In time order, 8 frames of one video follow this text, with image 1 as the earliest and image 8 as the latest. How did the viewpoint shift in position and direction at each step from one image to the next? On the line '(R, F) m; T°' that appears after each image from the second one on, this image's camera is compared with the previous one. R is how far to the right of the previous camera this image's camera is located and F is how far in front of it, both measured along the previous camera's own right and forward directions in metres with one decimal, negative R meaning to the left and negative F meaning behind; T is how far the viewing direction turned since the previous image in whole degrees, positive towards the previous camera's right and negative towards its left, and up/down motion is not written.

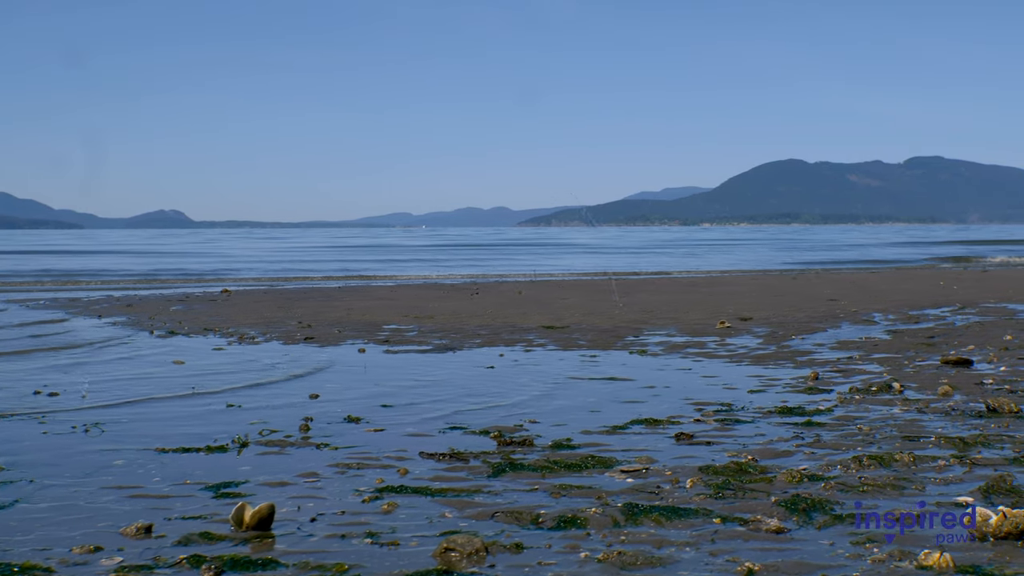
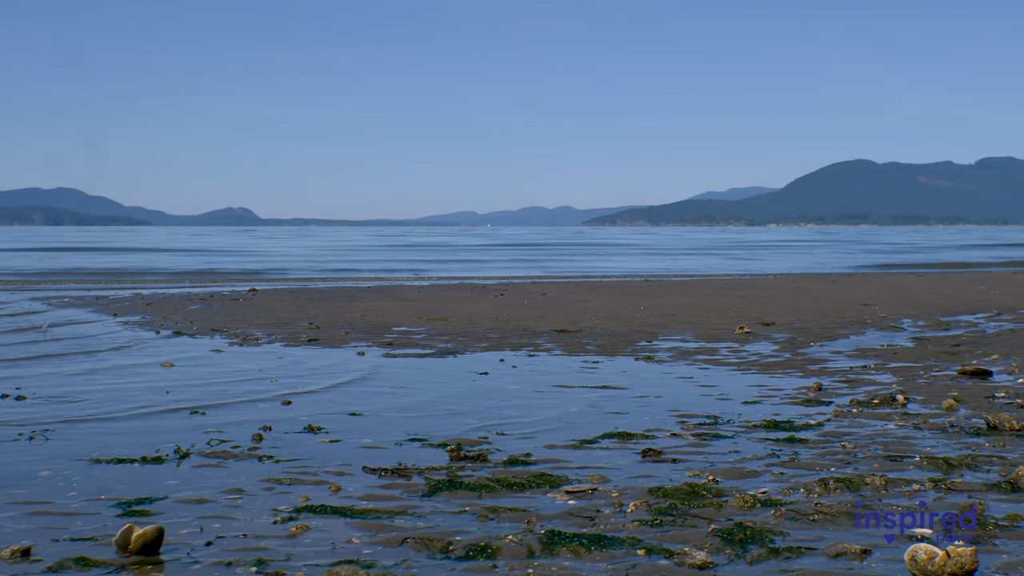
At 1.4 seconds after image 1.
(+0.7, +0.3) m; -3°
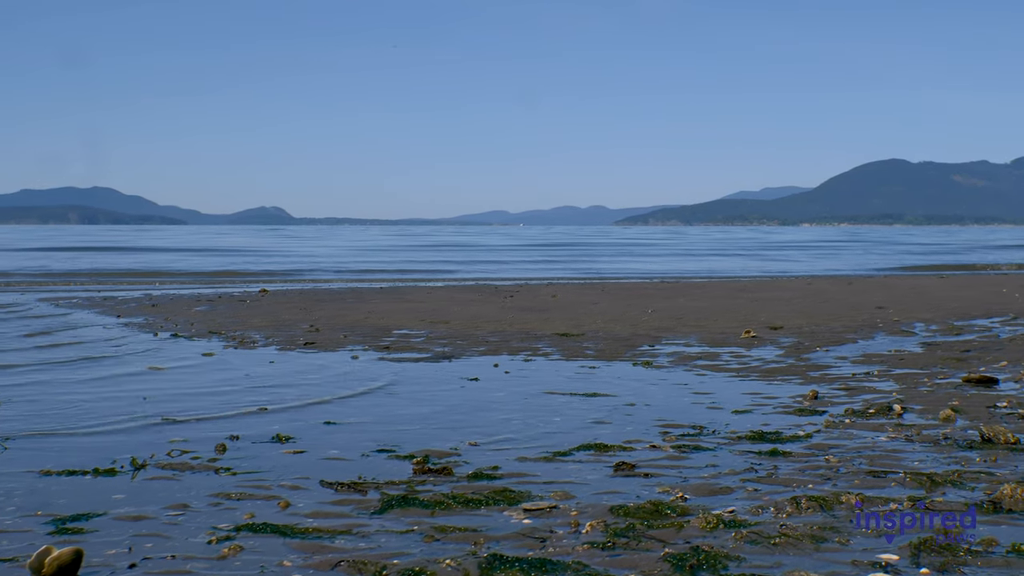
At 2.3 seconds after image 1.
(+0.4, +0.2) m; -2°
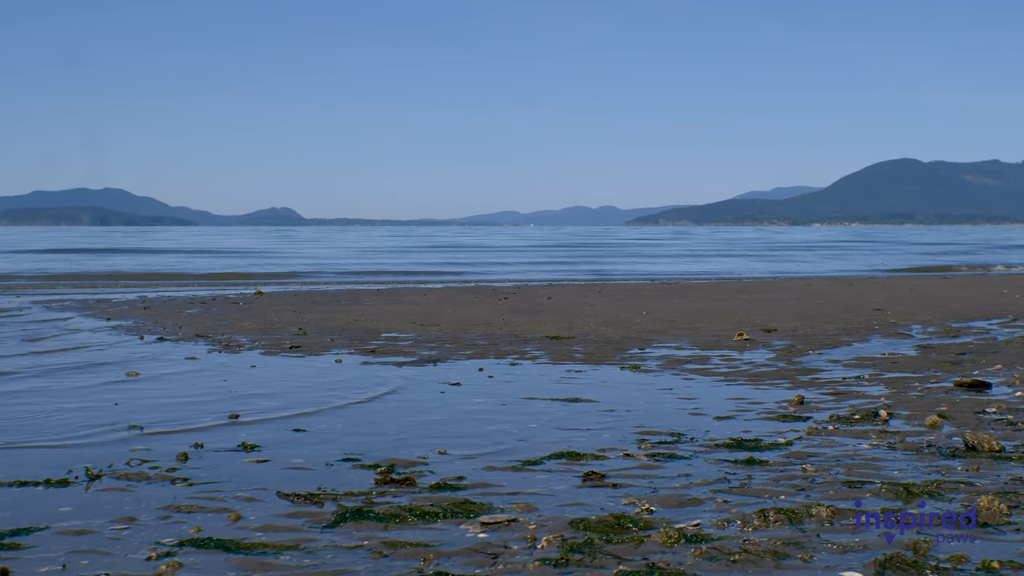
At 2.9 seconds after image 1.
(+0.3, +0.2) m; 0°
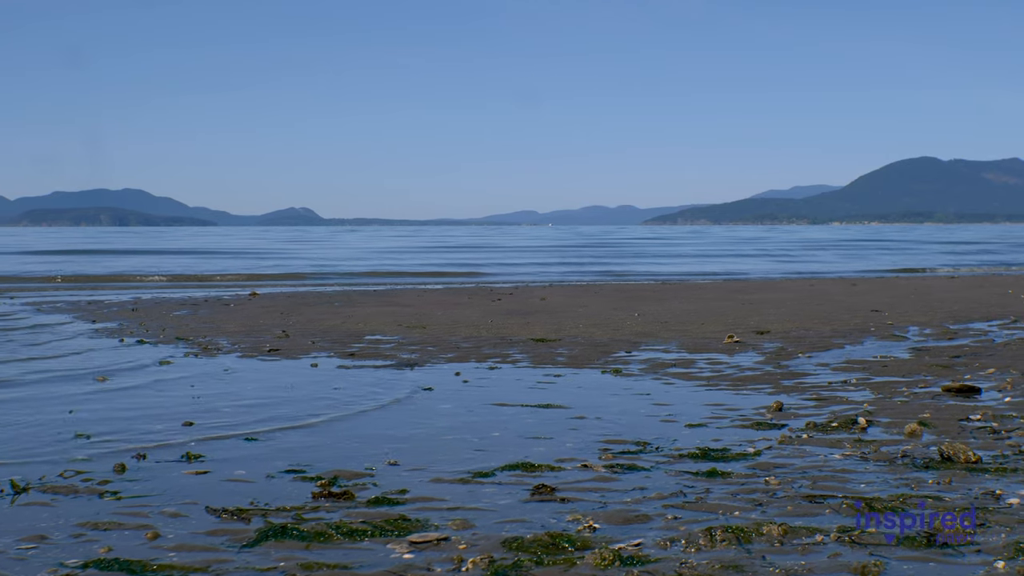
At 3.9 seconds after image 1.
(+0.4, +0.3) m; -1°
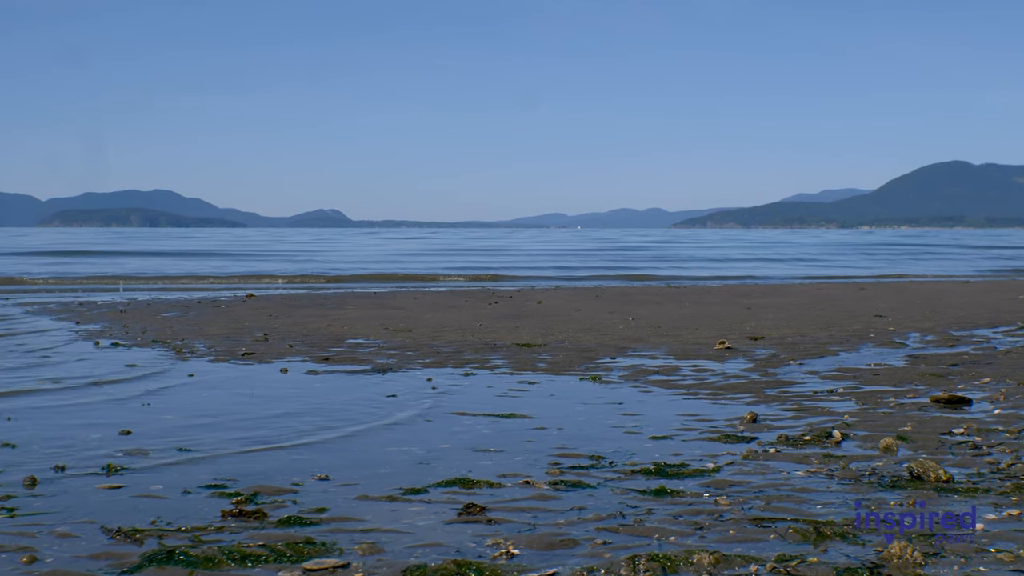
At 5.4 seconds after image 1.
(+0.6, +0.4) m; -1°
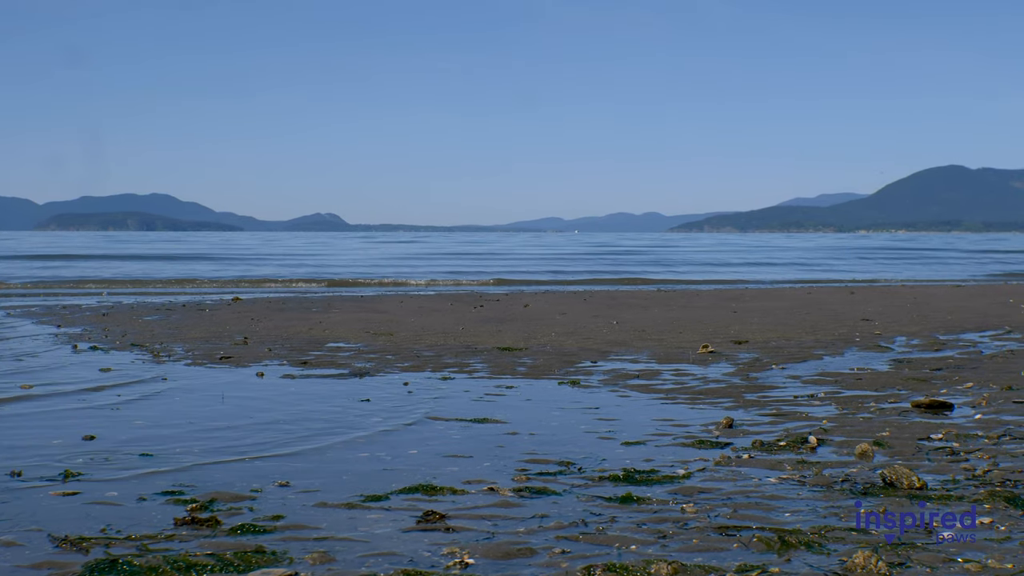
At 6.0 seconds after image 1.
(+0.2, +0.1) m; 0°
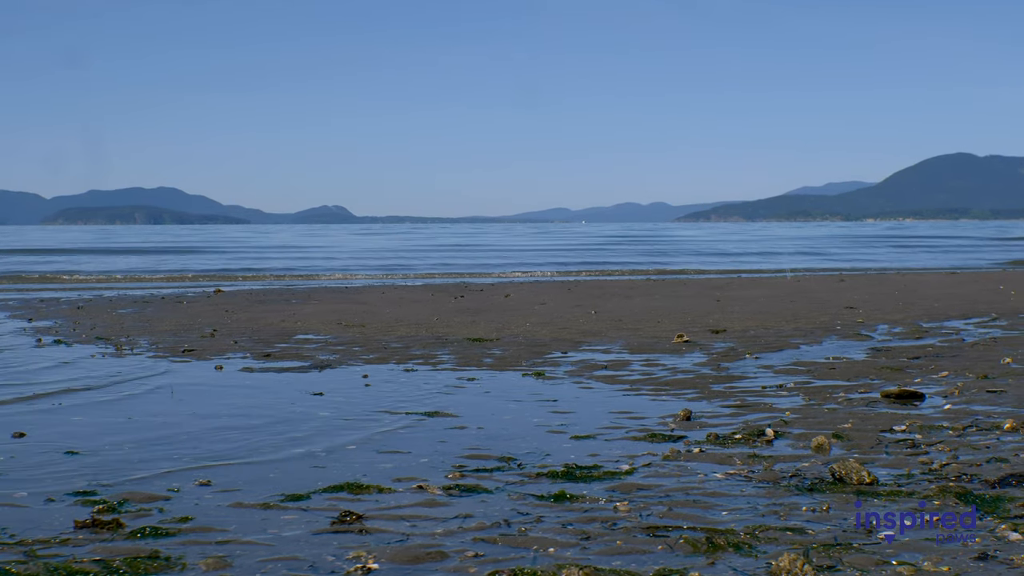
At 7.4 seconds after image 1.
(+0.5, +0.3) m; 0°
